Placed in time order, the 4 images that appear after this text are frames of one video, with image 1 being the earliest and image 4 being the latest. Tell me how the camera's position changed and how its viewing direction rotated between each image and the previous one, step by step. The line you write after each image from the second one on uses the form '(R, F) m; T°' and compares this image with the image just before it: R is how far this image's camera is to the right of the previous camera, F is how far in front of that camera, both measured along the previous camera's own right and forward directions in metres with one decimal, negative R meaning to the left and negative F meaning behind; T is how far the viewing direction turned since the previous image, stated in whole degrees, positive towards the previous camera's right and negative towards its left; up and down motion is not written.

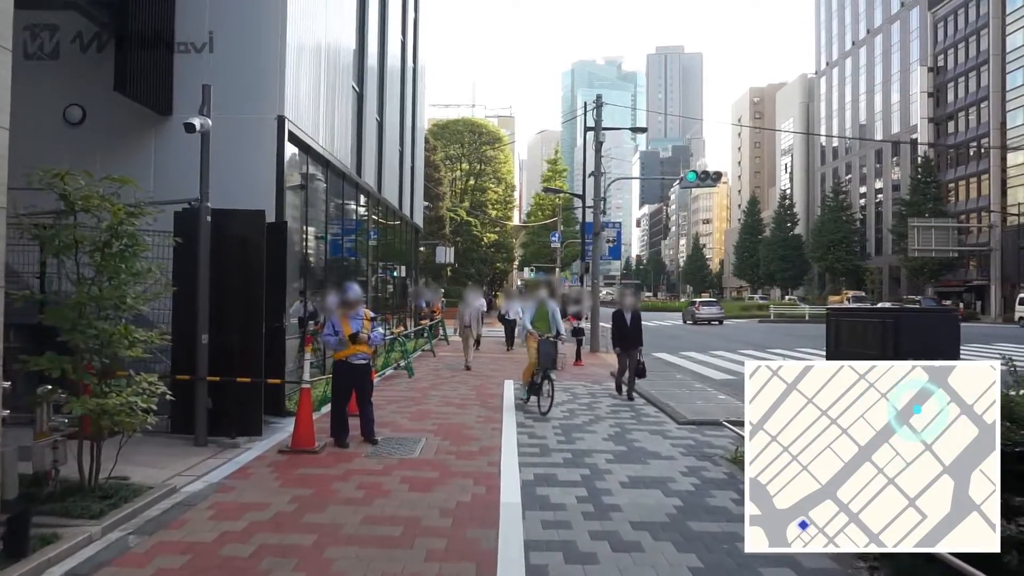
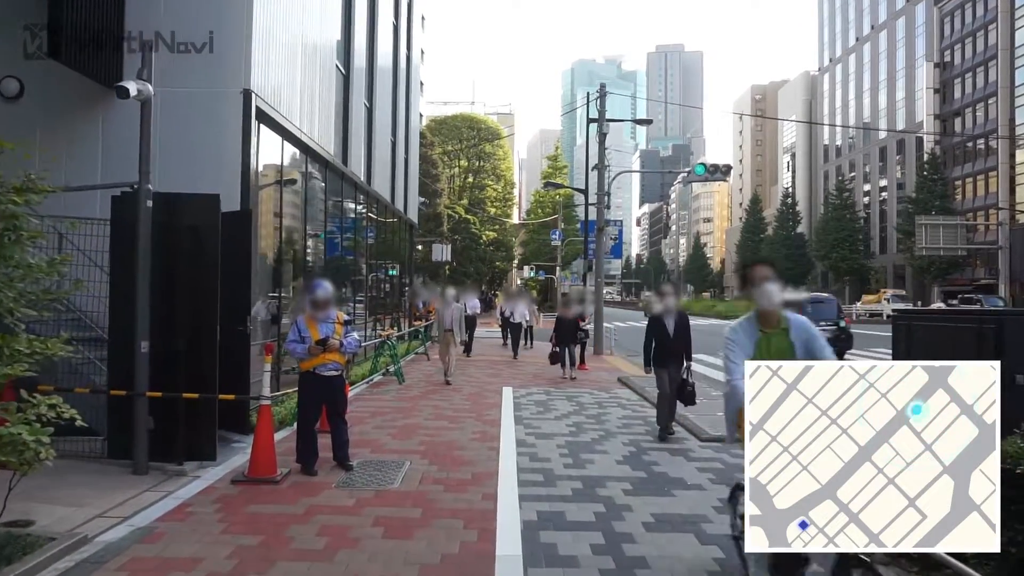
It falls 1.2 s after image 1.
(0.0, +0.4) m; 0°
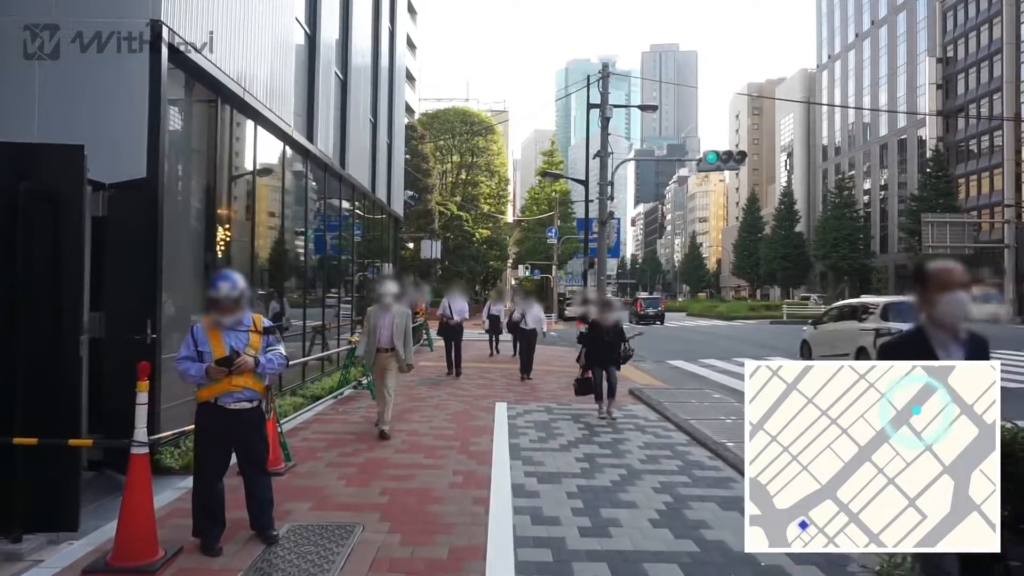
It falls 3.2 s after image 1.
(0.0, +0.7) m; 0°
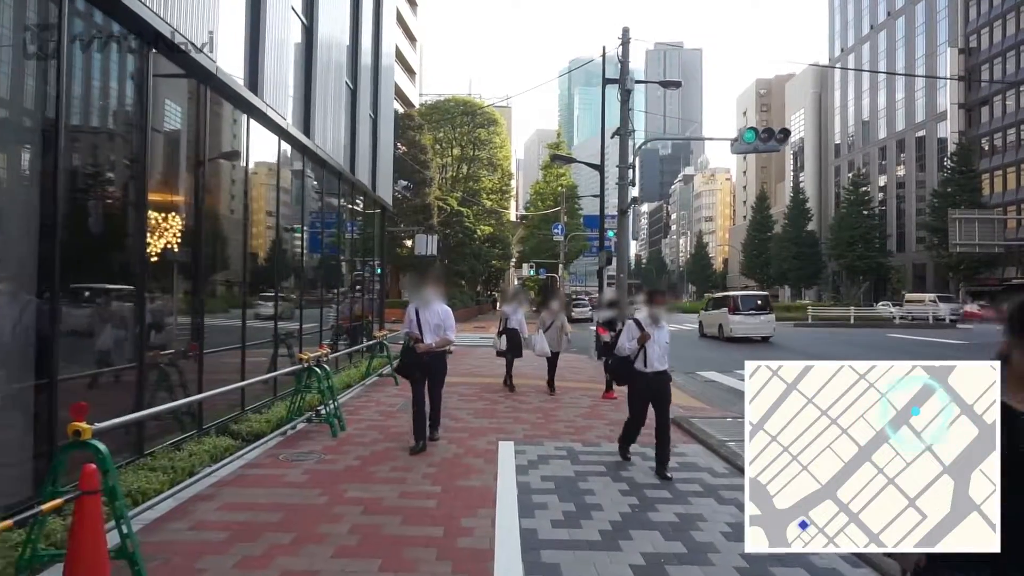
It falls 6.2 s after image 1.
(0.0, +1.0) m; 0°
